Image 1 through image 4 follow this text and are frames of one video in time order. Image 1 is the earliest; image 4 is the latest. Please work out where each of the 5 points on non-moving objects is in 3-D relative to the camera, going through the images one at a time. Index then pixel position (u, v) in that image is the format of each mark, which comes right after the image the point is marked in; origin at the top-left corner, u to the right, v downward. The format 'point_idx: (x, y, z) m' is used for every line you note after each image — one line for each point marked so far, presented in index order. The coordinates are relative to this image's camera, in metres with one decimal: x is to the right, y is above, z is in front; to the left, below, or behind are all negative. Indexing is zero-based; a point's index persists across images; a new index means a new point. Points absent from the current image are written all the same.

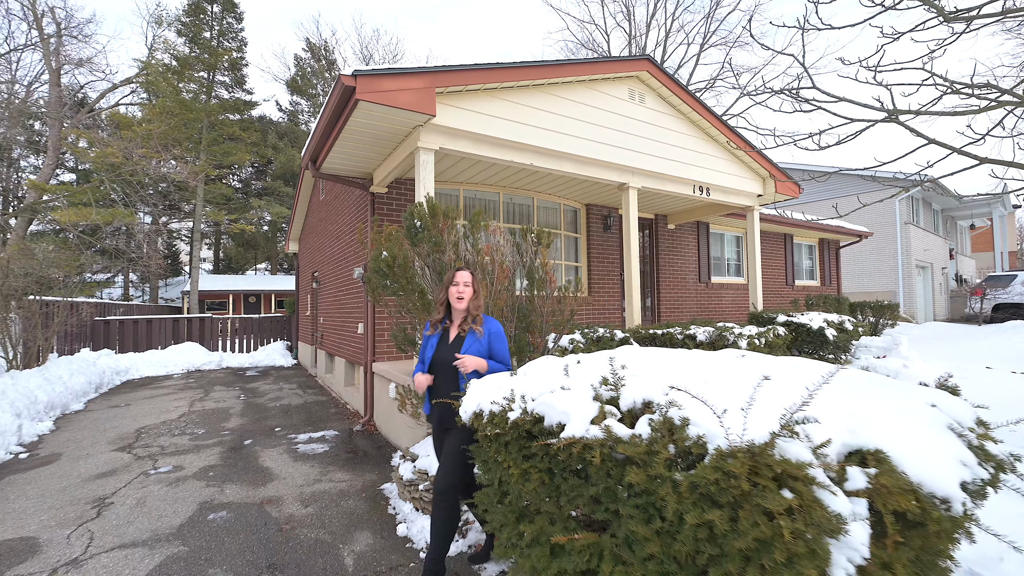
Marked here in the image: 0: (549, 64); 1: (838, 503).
0: (+0.4, +2.3, +4.6) m
1: (+0.8, -0.5, +1.0) m
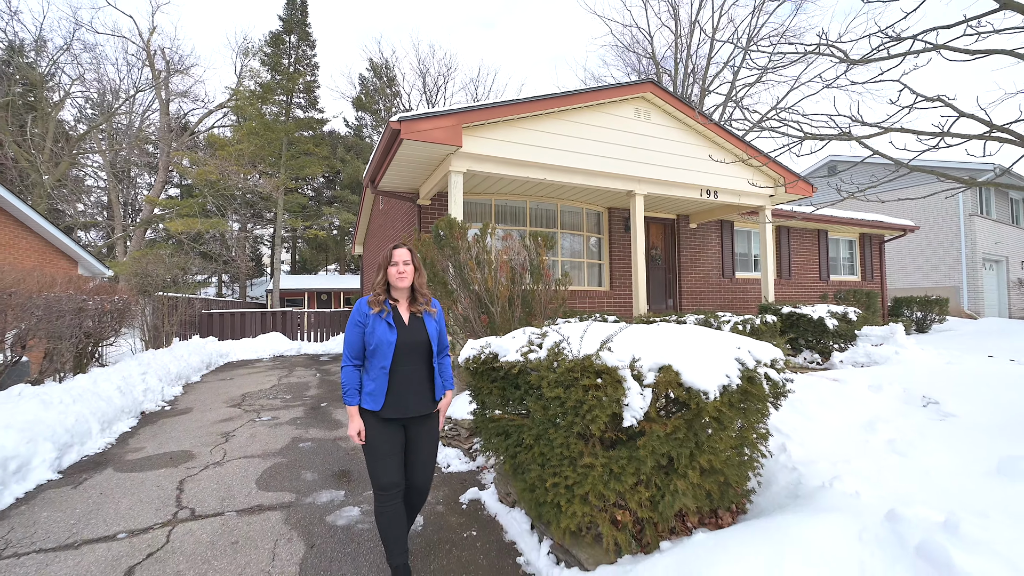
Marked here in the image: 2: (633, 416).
0: (+0.6, +2.4, +5.5) m
1: (+0.5, -0.4, +1.9) m
2: (+0.5, -0.5, +1.9) m
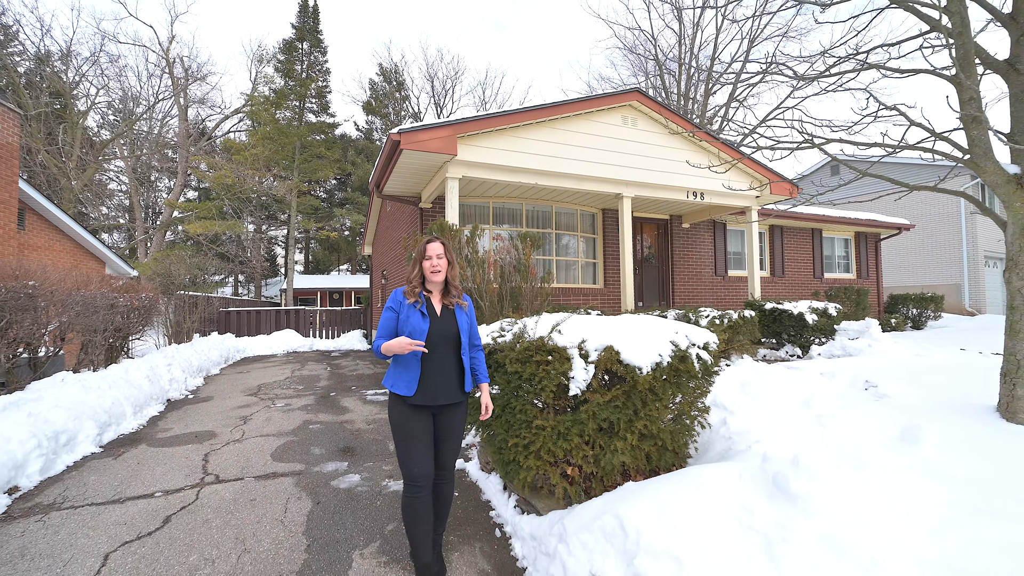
0: (+0.5, +2.4, +5.9) m
1: (+0.3, -0.4, +2.3) m
2: (+0.3, -0.5, +2.3) m
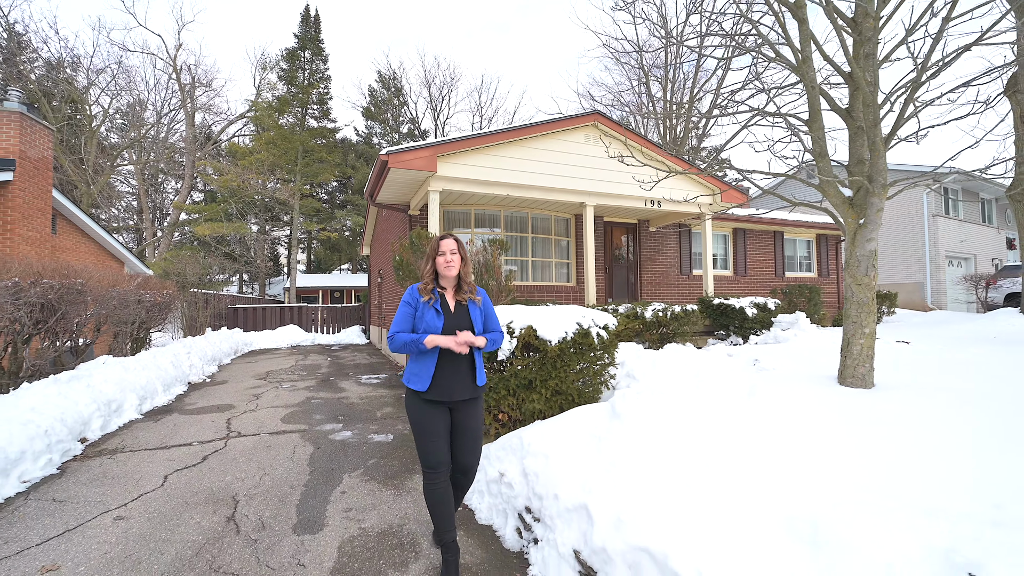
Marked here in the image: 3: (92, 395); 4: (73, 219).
0: (+0.1, +2.4, +6.8) m
1: (-0.1, -0.4, +3.3) m
2: (-0.1, -0.5, +3.2) m
3: (-4.4, -1.1, +4.7) m
4: (-9.7, +1.5, +10.0) m
